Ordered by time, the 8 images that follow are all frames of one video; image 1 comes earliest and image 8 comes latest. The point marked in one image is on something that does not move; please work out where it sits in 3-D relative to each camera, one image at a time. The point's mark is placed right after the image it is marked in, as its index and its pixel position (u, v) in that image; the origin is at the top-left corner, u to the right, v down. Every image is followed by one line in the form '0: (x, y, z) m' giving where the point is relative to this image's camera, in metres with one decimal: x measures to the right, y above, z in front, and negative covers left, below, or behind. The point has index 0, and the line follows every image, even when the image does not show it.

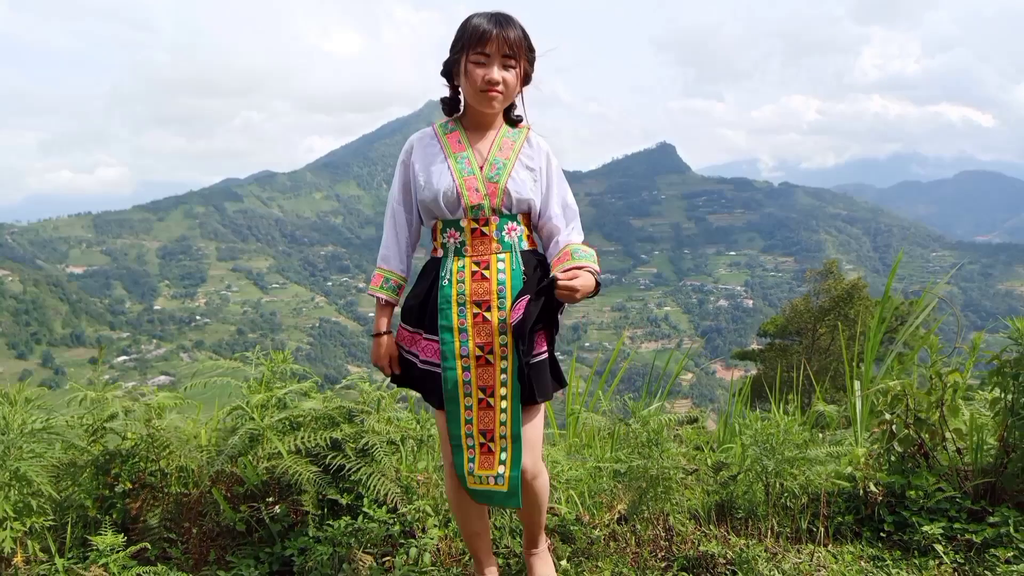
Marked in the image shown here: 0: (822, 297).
0: (+9.2, -0.2, +20.3) m
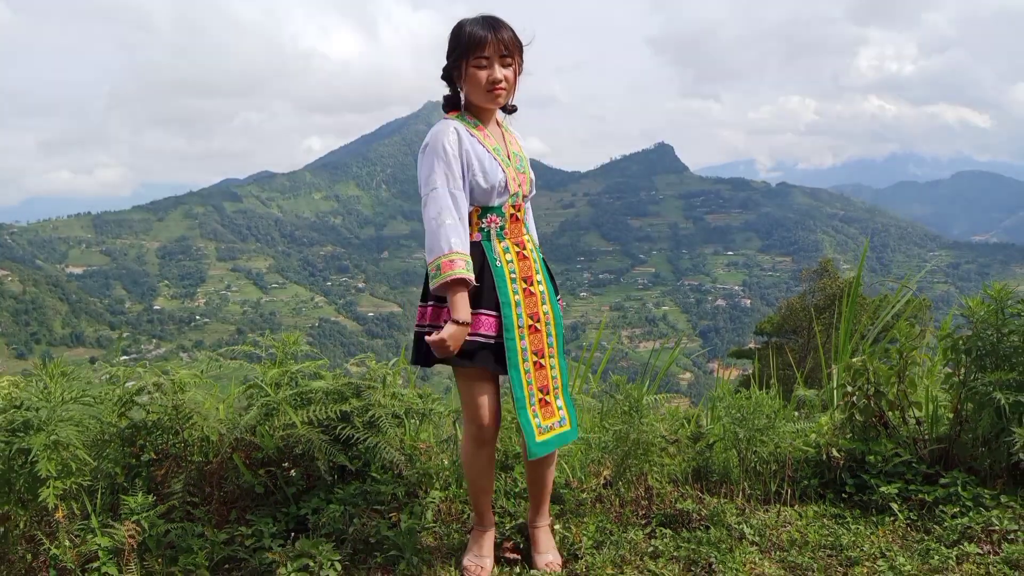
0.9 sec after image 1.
0: (+9.2, -0.2, +20.4) m
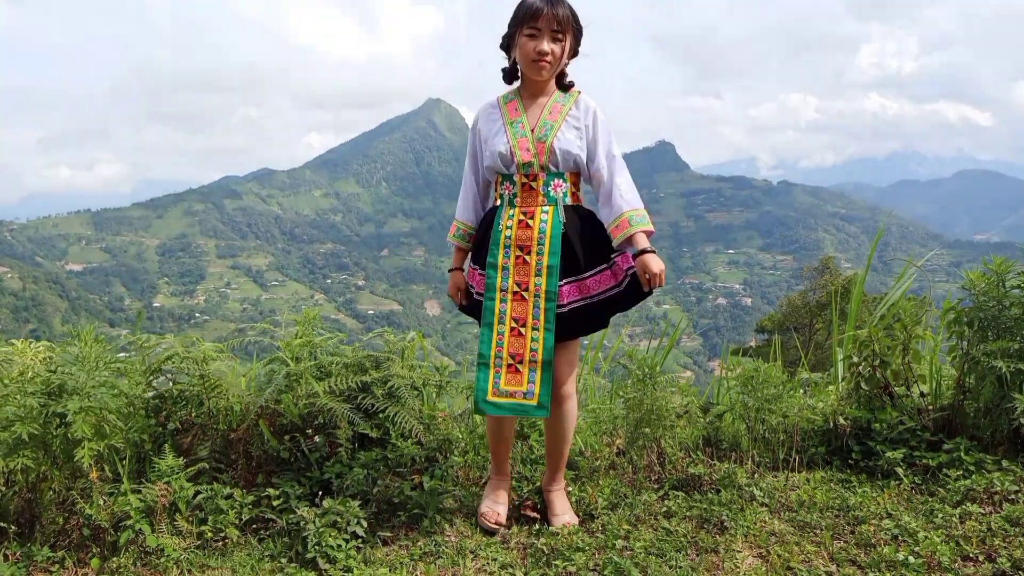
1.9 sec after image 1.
0: (+9.5, -0.1, +20.7) m
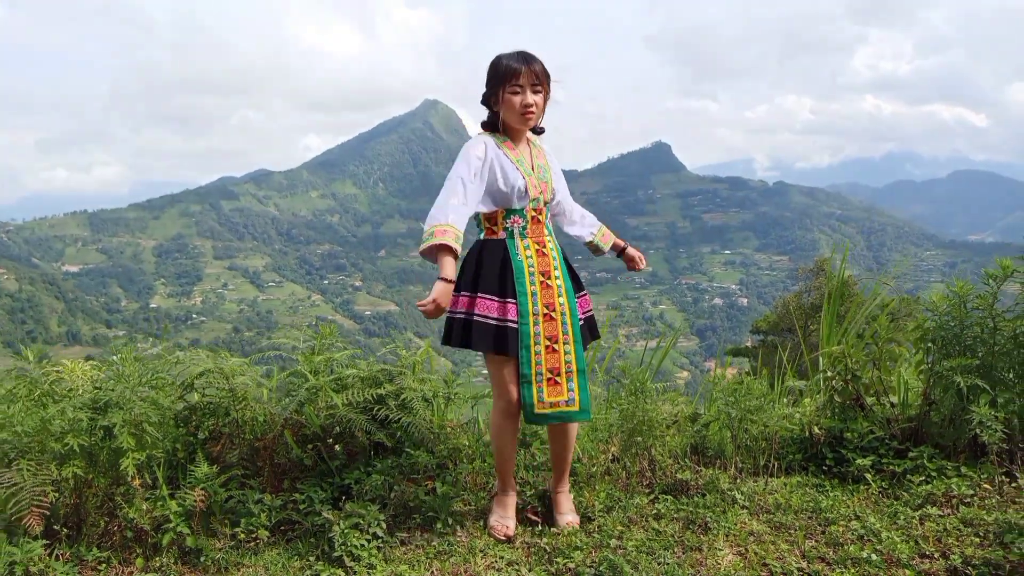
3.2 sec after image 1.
0: (+9.6, -0.6, +21.9) m
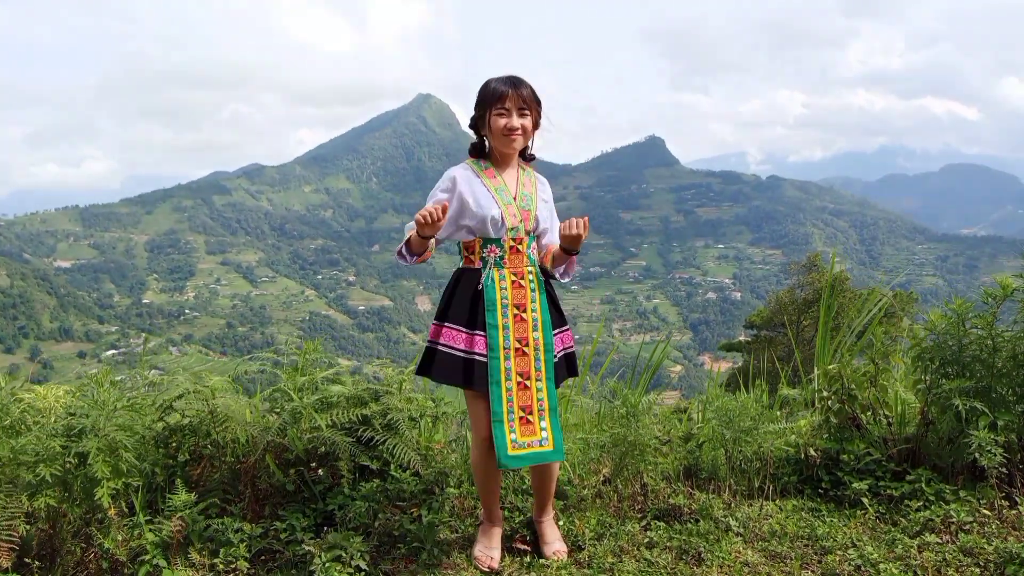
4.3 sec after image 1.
0: (+9.3, -0.9, +21.6) m
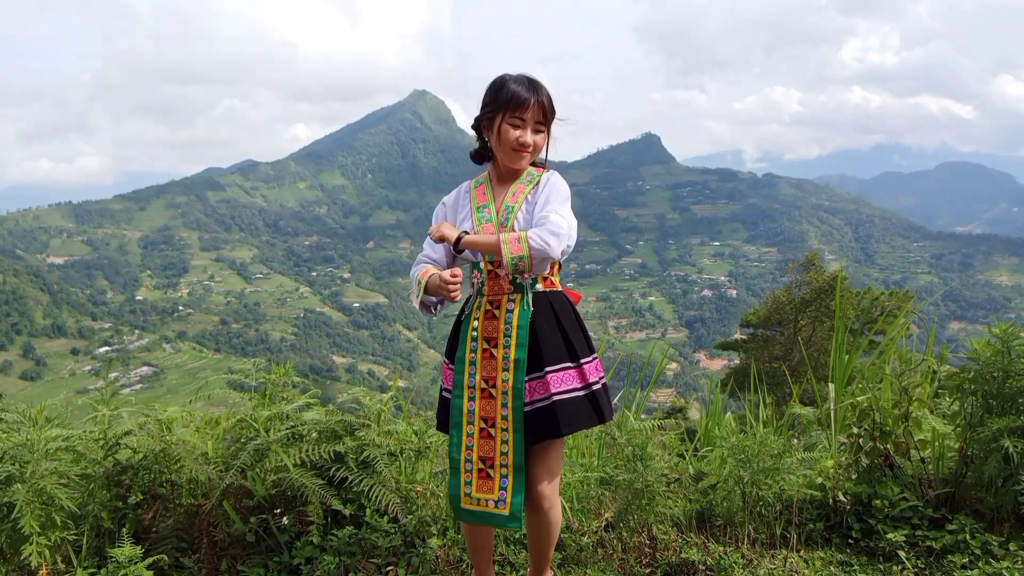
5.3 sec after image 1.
0: (+9.0, -1.2, +20.1) m
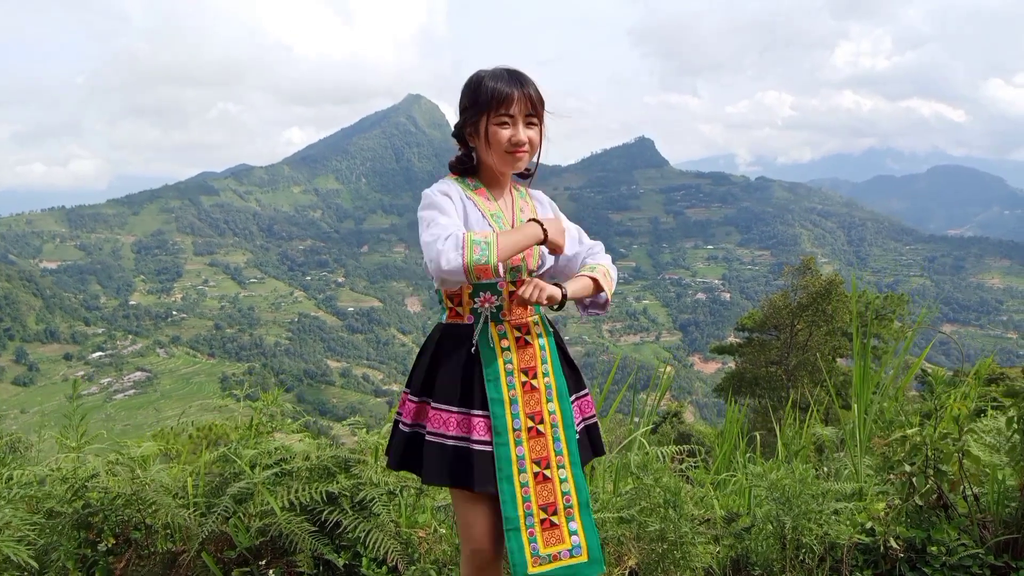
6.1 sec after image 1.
0: (+9.0, -1.2, +21.5) m
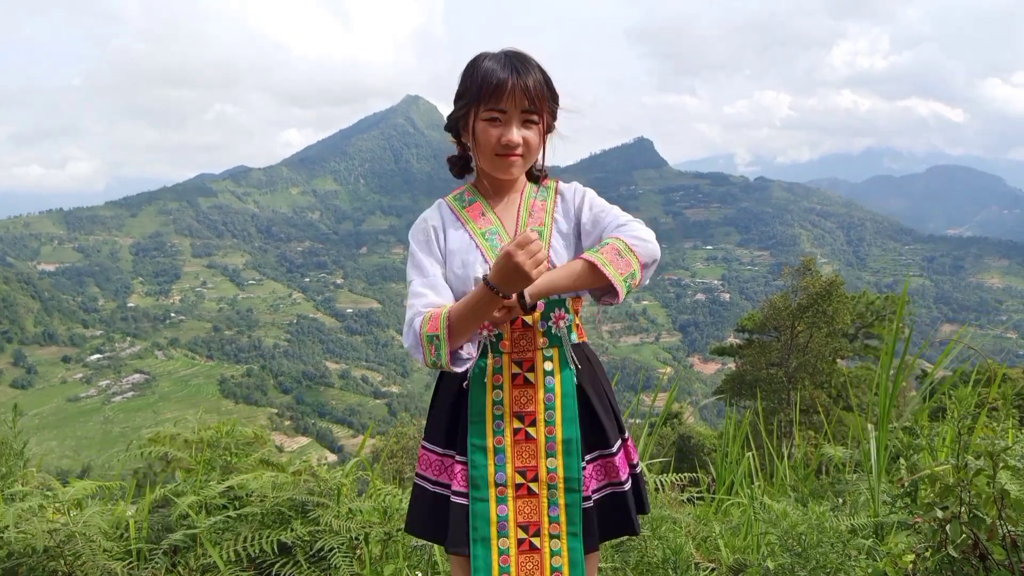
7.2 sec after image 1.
0: (+8.9, -1.5, +20.3) m
